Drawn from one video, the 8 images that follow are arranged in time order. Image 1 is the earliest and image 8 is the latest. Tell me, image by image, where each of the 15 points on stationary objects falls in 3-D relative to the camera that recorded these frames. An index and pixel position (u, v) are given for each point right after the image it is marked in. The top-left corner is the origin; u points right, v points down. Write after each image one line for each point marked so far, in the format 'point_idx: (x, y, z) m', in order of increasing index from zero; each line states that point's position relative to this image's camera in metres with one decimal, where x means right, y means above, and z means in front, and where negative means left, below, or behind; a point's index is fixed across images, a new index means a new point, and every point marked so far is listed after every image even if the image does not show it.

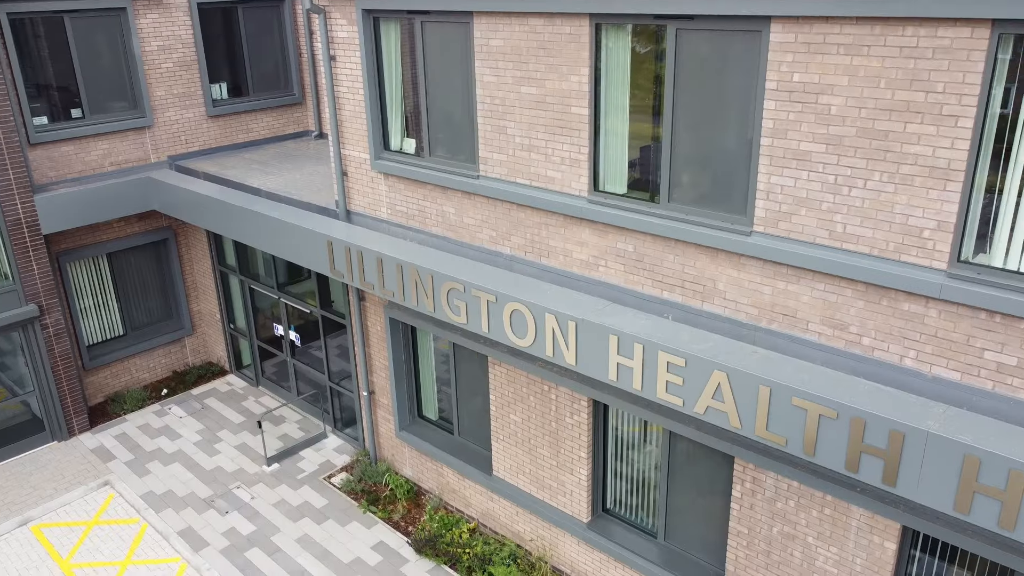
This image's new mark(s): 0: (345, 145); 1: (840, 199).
0: (-2.8, +2.5, +10.7) m
1: (+3.3, +0.9, +6.3) m
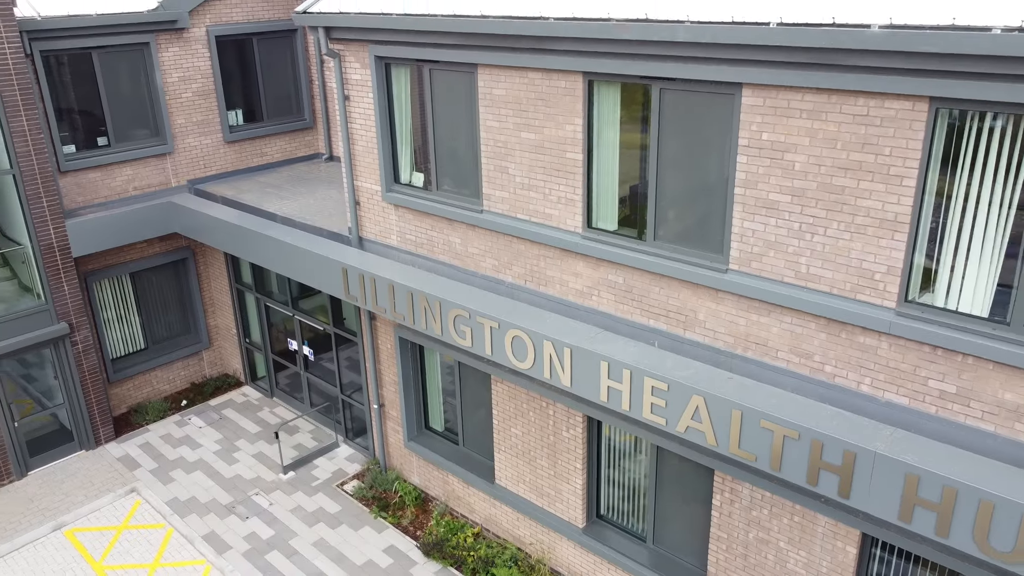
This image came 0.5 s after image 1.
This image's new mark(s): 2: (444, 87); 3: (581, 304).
0: (-2.8, +2.1, +11.5) m
1: (+3.3, +0.5, +7.1) m
2: (-1.1, +3.2, +9.9) m
3: (+1.0, -0.2, +9.1) m
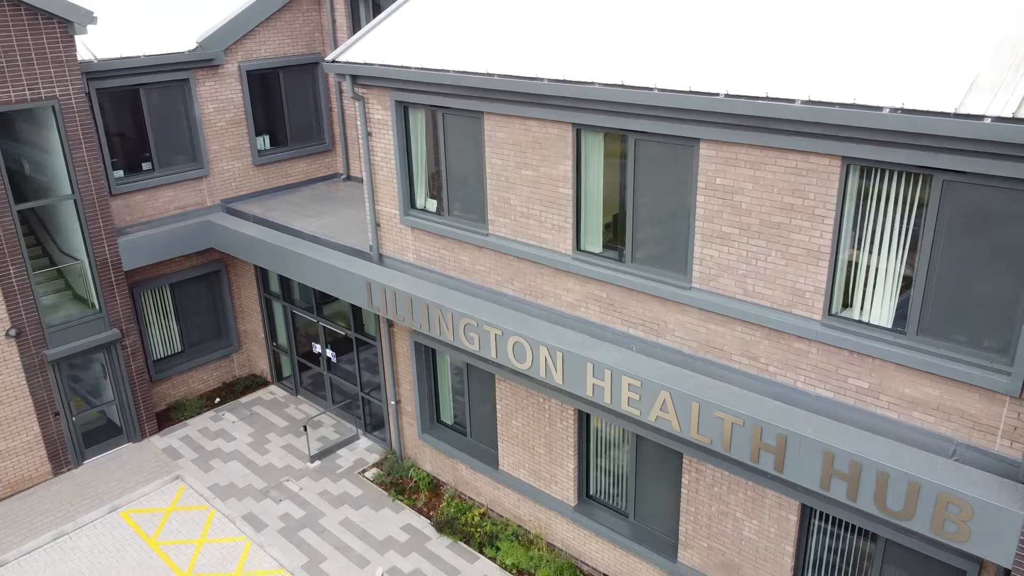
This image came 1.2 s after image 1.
0: (-2.8, +1.8, +13.2) m
1: (+3.3, +0.3, +8.8) m
2: (-1.0, +2.9, +11.6) m
3: (+1.0, -0.5, +10.8) m
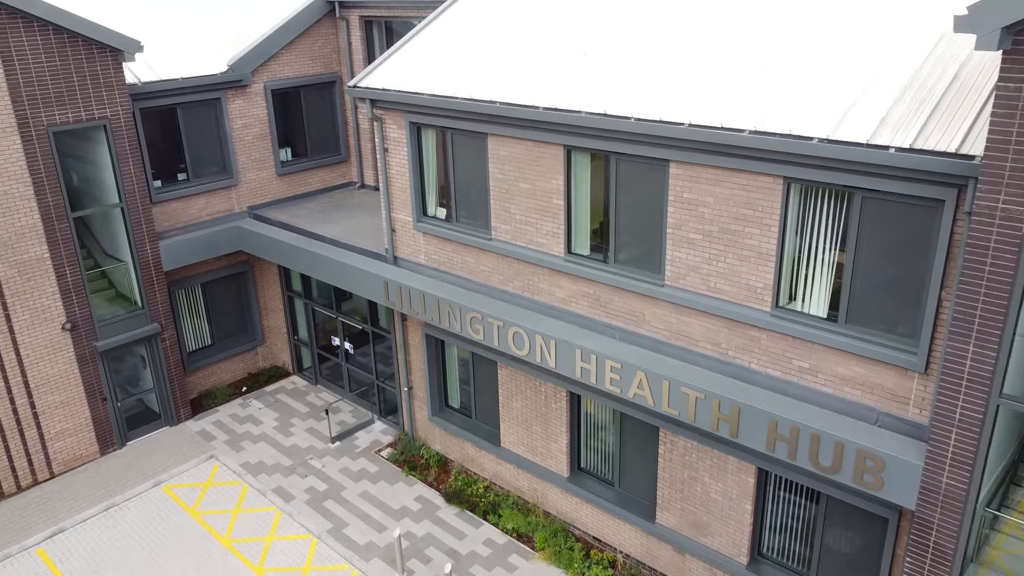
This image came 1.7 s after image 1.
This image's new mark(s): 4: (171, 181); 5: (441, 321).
0: (-2.8, +1.9, +14.9) m
1: (+3.3, +0.3, +10.4) m
2: (-1.0, +3.0, +13.3) m
3: (+1.0, -0.4, +12.5) m
4: (-9.3, +2.9, +17.2) m
5: (-1.5, -0.7, +13.7) m
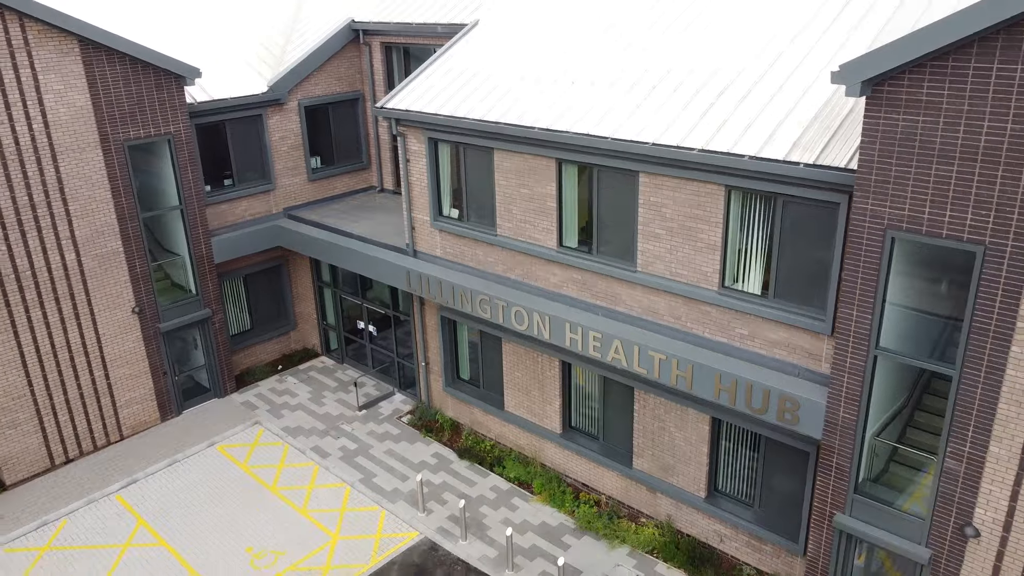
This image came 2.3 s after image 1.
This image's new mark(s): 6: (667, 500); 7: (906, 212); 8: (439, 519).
0: (-2.8, +2.2, +17.6) m
1: (+3.4, +0.7, +13.2) m
2: (-1.0, +3.3, +16.0) m
3: (+1.1, -0.1, +15.2) m
4: (-9.3, +3.2, +19.9) m
5: (-1.5, -0.4, +16.4) m
6: (+3.6, -5.0, +14.7) m
7: (+6.1, +1.2, +9.7) m
8: (-1.8, -5.8, +15.7) m
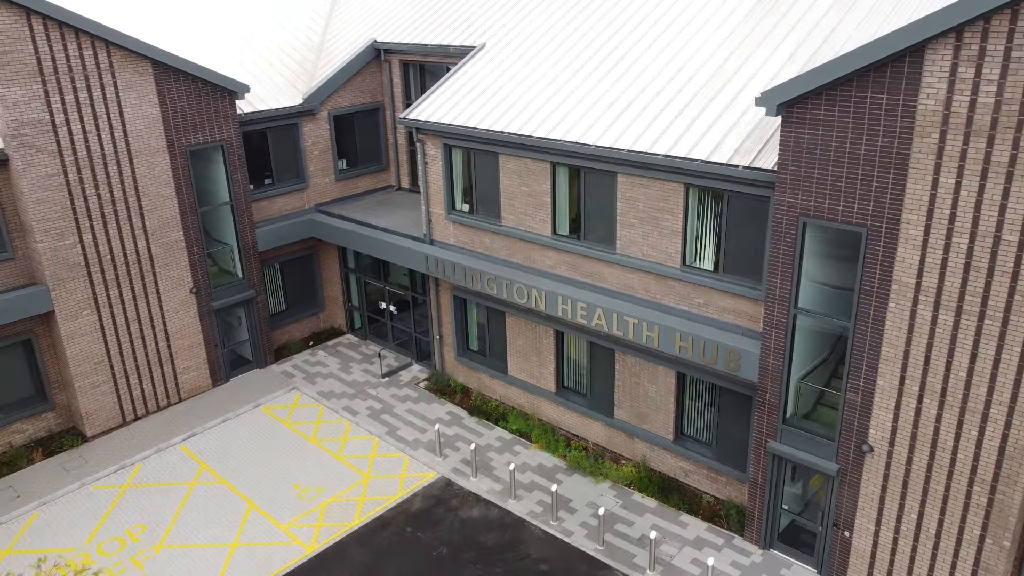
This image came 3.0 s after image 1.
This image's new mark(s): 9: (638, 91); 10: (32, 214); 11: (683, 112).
0: (-2.7, +2.7, +20.8) m
1: (+3.4, +1.2, +16.3) m
2: (-0.9, +3.8, +19.1) m
3: (+1.1, +0.5, +18.4) m
4: (-9.2, +3.8, +23.1) m
5: (-1.4, +0.1, +19.5) m
6: (+3.7, -4.4, +17.9) m
7: (+6.2, +1.7, +12.8) m
8: (-1.8, -5.2, +18.8) m
9: (+3.5, +5.4, +17.2) m
10: (-13.8, +2.2, +18.1) m
11: (+4.4, +4.5, +16.0) m
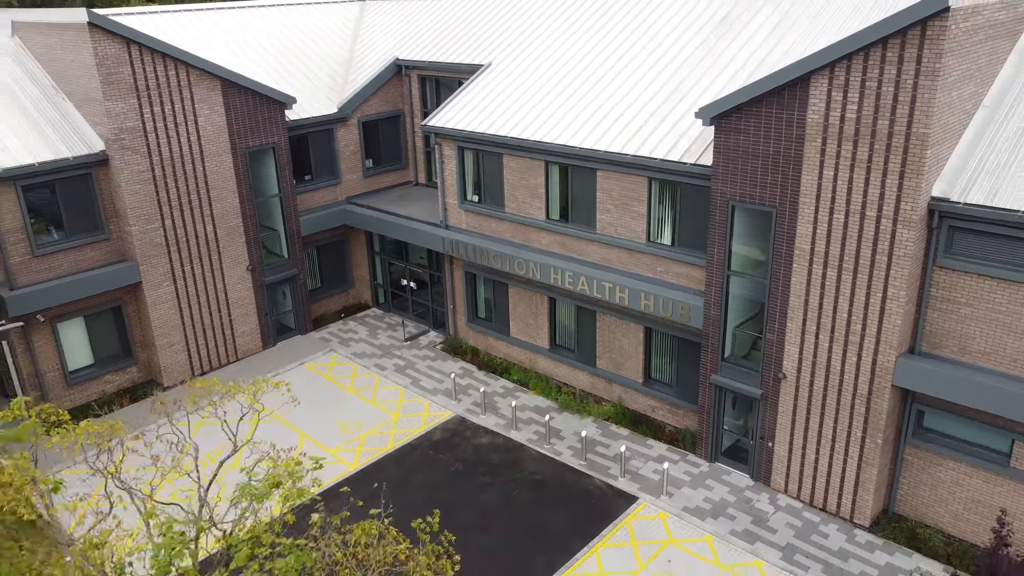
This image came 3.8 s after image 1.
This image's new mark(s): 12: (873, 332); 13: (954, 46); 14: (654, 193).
0: (-2.6, +3.6, +25.1) m
1: (+3.5, +2.1, +20.7) m
2: (-0.9, +4.8, +23.5) m
3: (+1.2, +1.4, +22.7) m
4: (-9.2, +4.7, +27.5) m
5: (-1.4, +1.1, +23.9) m
6: (+3.8, -3.5, +22.2) m
7: (+6.2, +2.7, +17.2) m
8: (-1.7, -4.3, +23.2) m
9: (+3.5, +6.3, +21.6) m
10: (-13.8, +3.1, +22.5) m
11: (+4.4, +5.4, +20.4) m
12: (+9.2, -1.1, +16.0) m
13: (+9.9, +5.4, +14.1) m
14: (+4.5, +3.0, +19.8) m
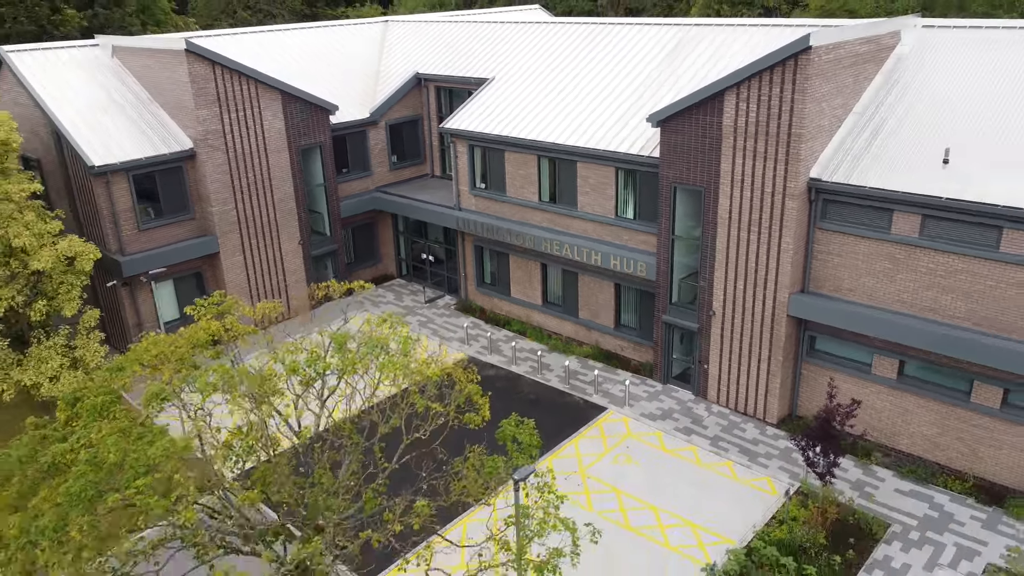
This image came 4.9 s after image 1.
0: (-2.6, +5.1, +31.3) m
1: (+3.5, +3.6, +26.8) m
2: (-0.9, +6.3, +29.7) m
3: (+1.2, +2.9, +28.9) m
4: (-9.2, +6.2, +33.6) m
5: (-1.4, +2.6, +30.1) m
6: (+3.8, -2.0, +28.4) m
7: (+6.2, +4.2, +23.3) m
8: (-1.7, -2.8, +29.3) m
9: (+3.5, +7.8, +27.8) m
10: (-13.8, +4.5, +28.7) m
11: (+4.4, +6.9, +26.5) m
12: (+9.2, +0.4, +22.2) m
13: (+9.9, +7.0, +20.2) m
14: (+4.5, +4.5, +25.9) m
